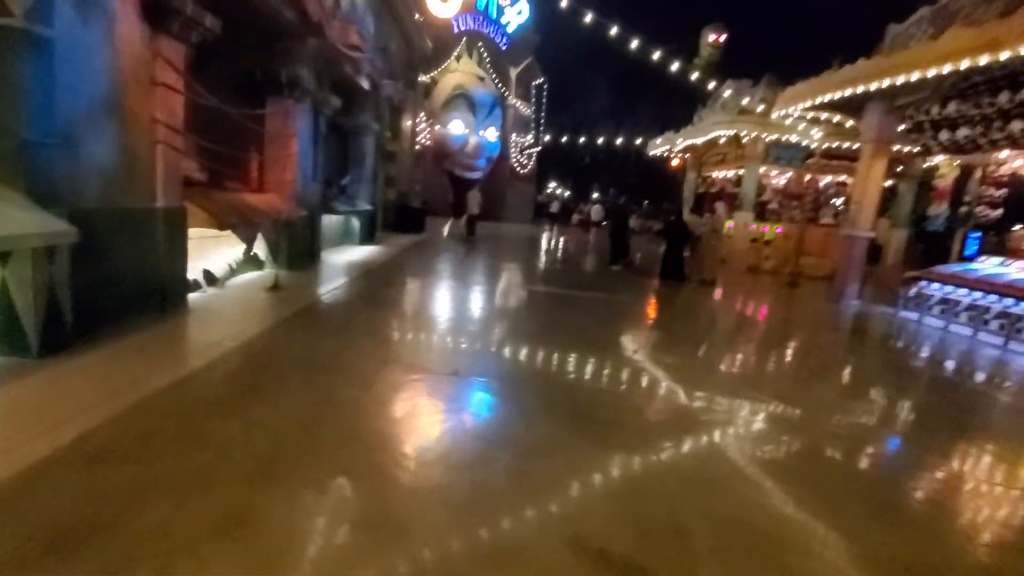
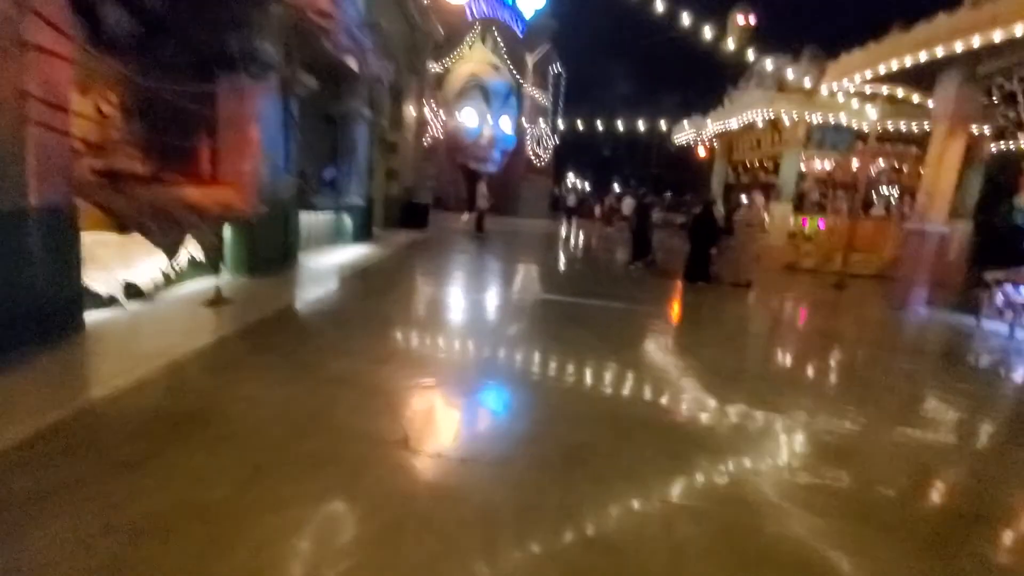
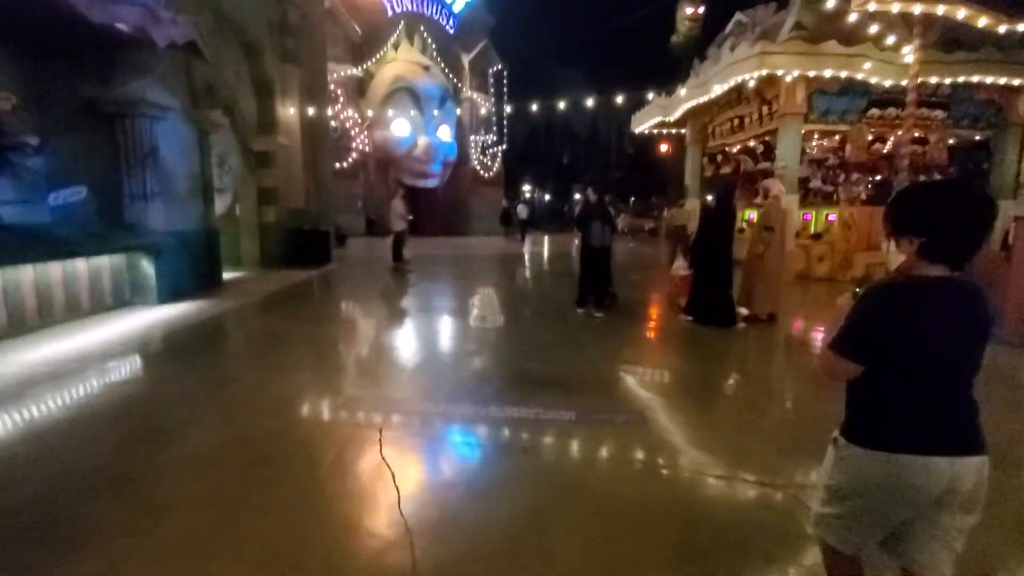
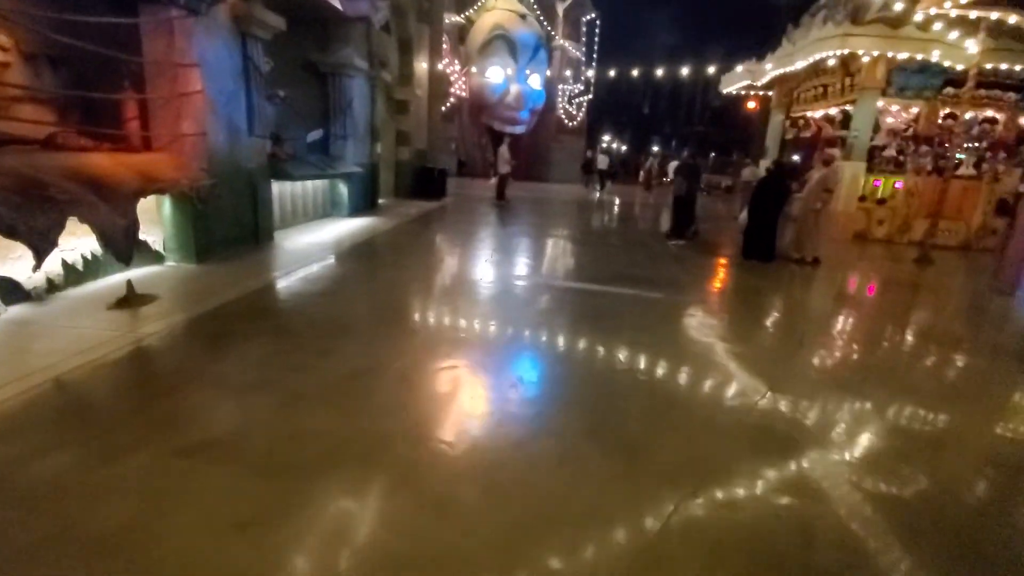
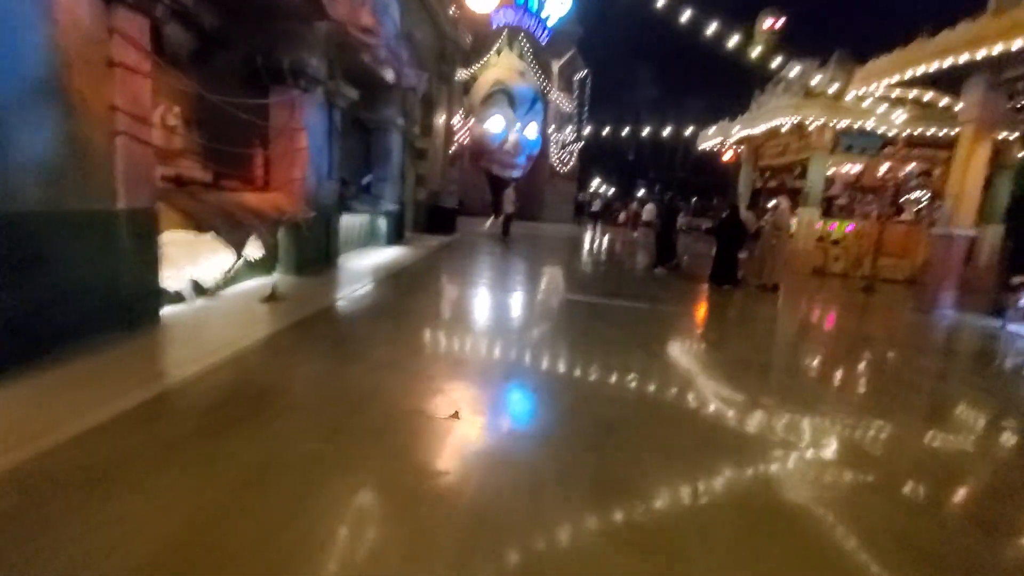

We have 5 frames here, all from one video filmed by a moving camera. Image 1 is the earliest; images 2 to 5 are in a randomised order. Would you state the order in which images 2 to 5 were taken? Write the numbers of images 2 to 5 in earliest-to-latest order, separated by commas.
5, 2, 4, 3
